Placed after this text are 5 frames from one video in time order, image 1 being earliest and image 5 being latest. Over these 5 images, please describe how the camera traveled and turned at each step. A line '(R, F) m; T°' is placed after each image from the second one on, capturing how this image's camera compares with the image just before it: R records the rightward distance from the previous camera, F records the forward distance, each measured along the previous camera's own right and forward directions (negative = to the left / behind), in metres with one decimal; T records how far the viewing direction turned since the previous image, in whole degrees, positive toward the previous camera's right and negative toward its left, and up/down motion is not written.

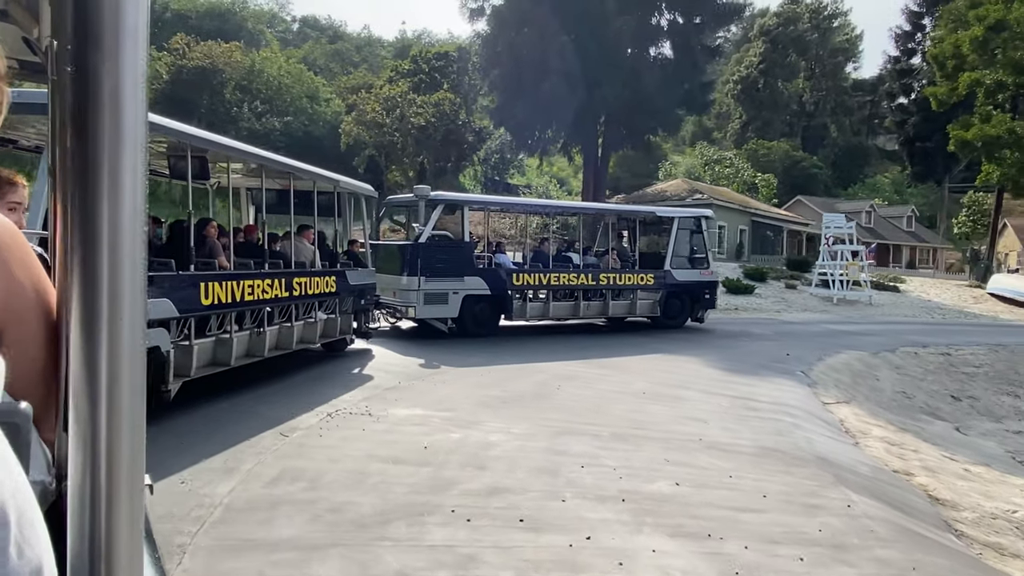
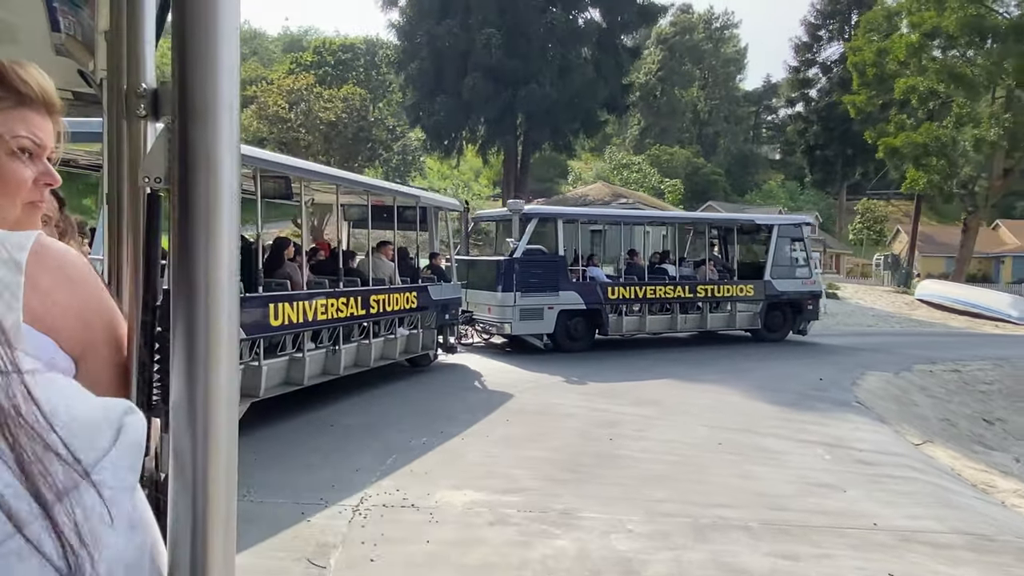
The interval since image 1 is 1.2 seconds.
(-1.9, +2.9) m; +9°
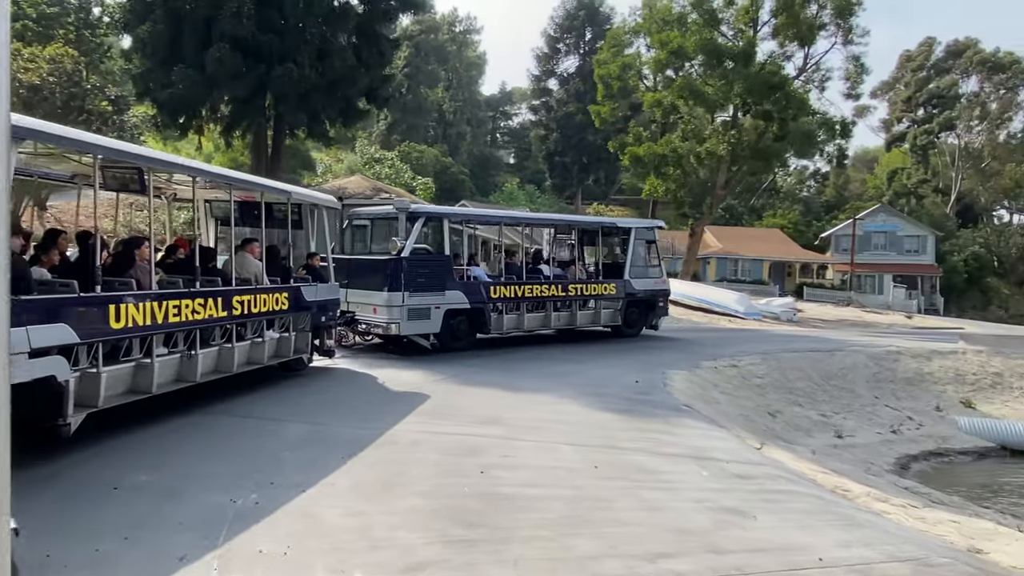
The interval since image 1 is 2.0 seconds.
(-1.2, +1.8) m; +20°
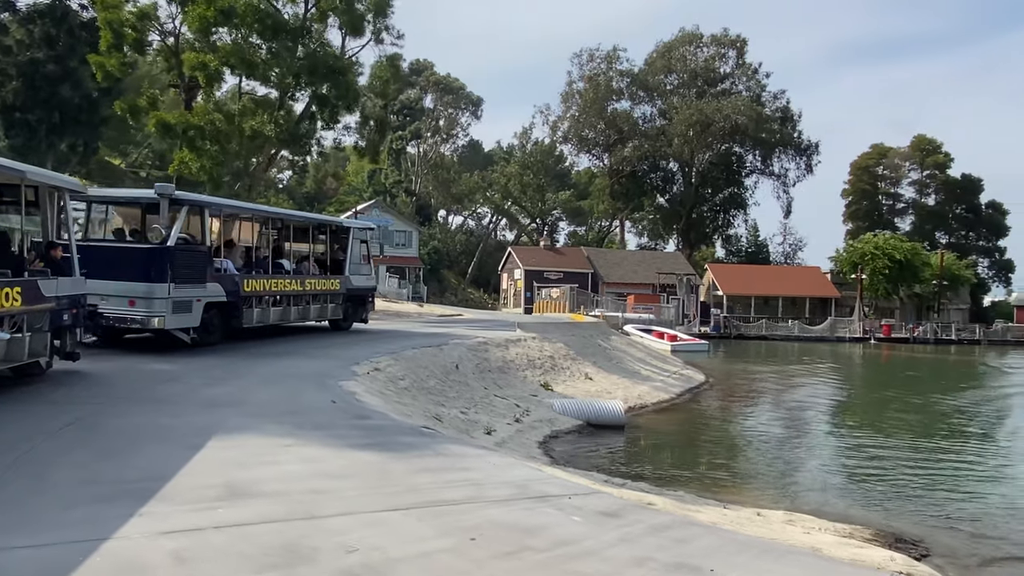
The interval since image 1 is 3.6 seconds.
(-2.7, +3.4) m; +39°
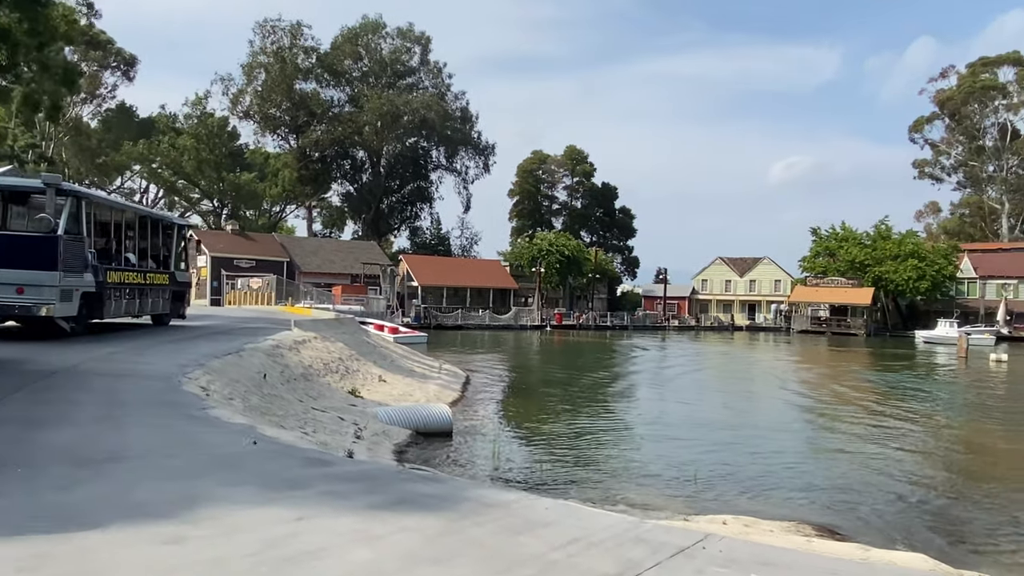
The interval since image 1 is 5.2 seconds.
(-3.7, +2.5) m; +25°
